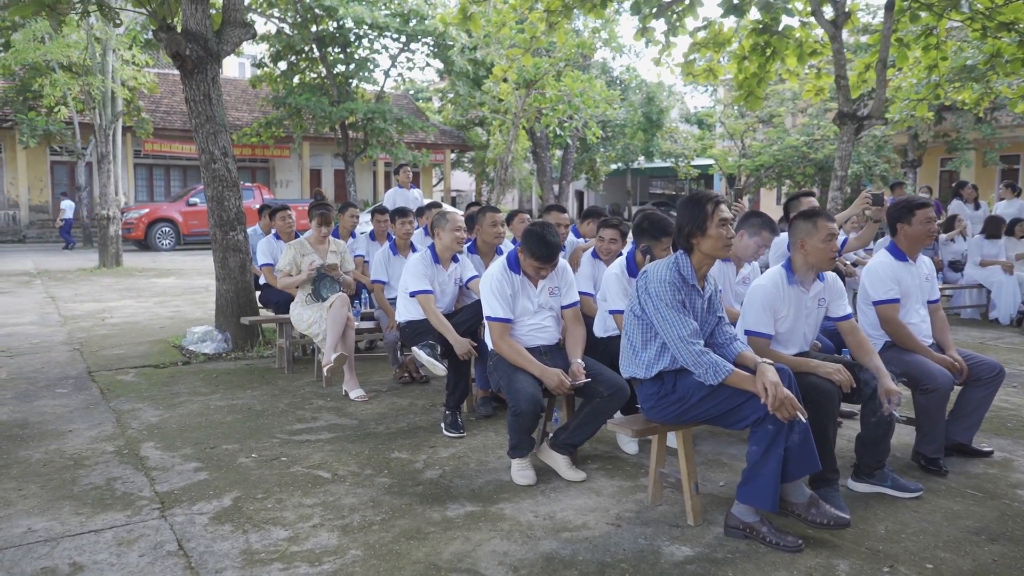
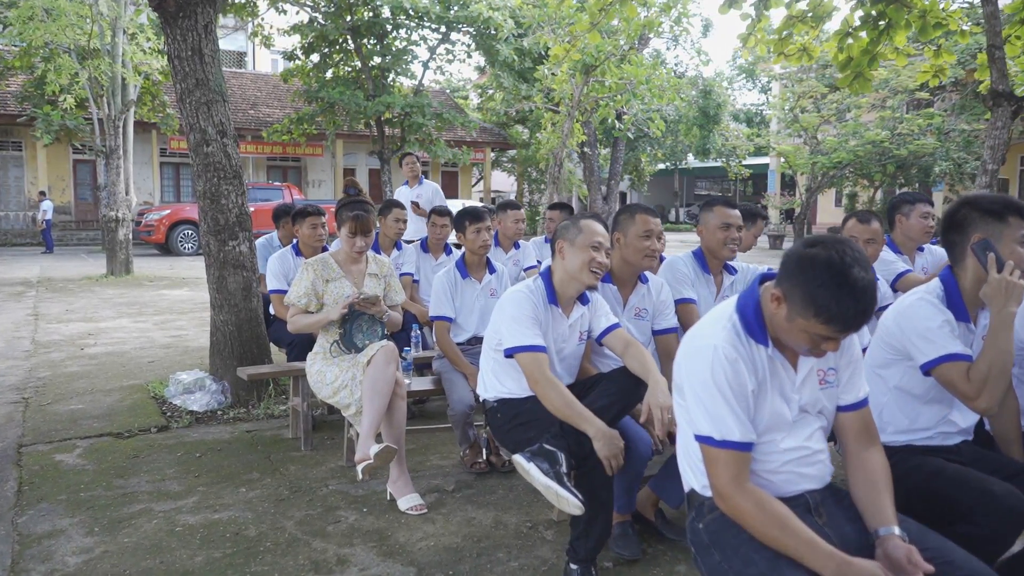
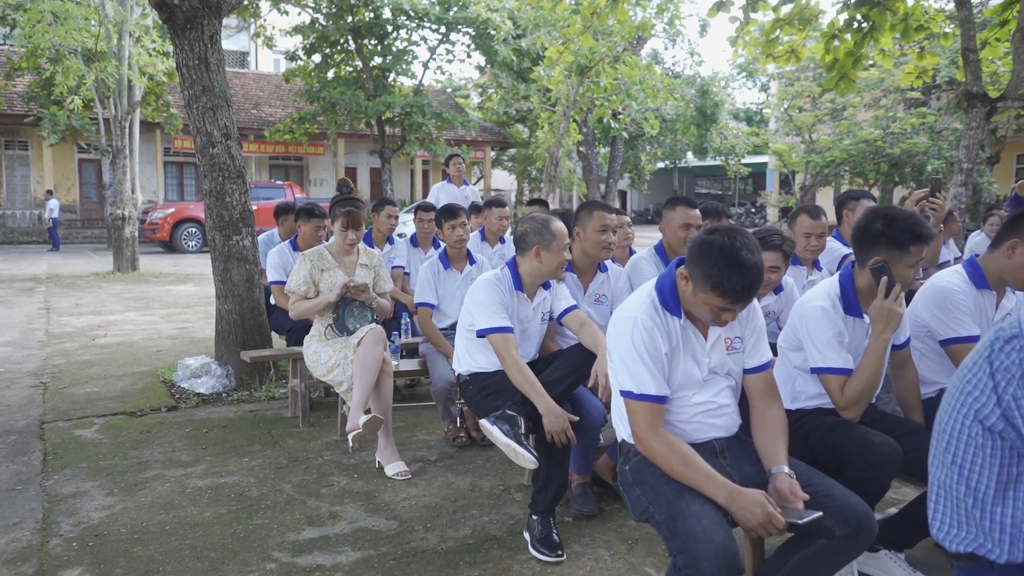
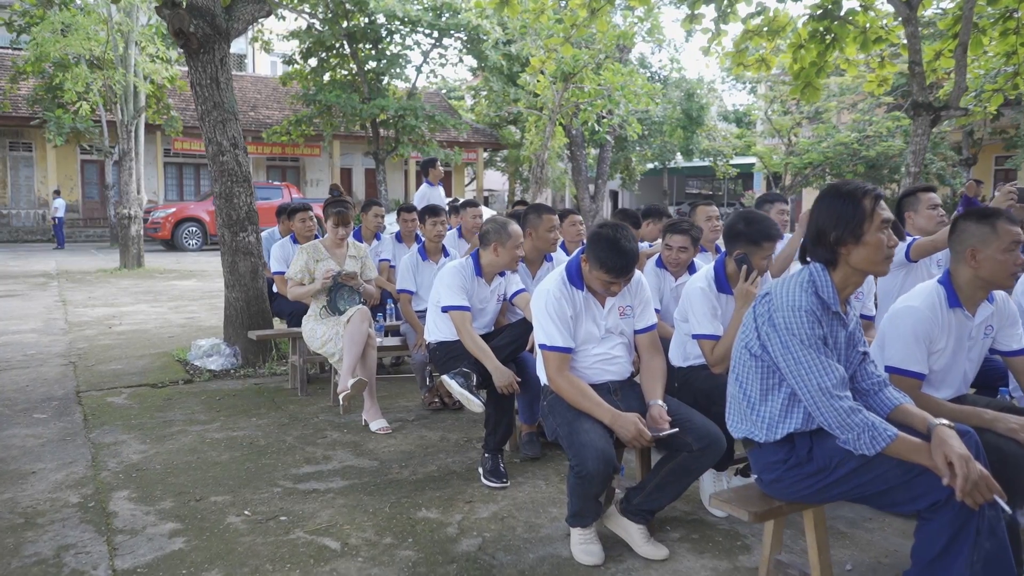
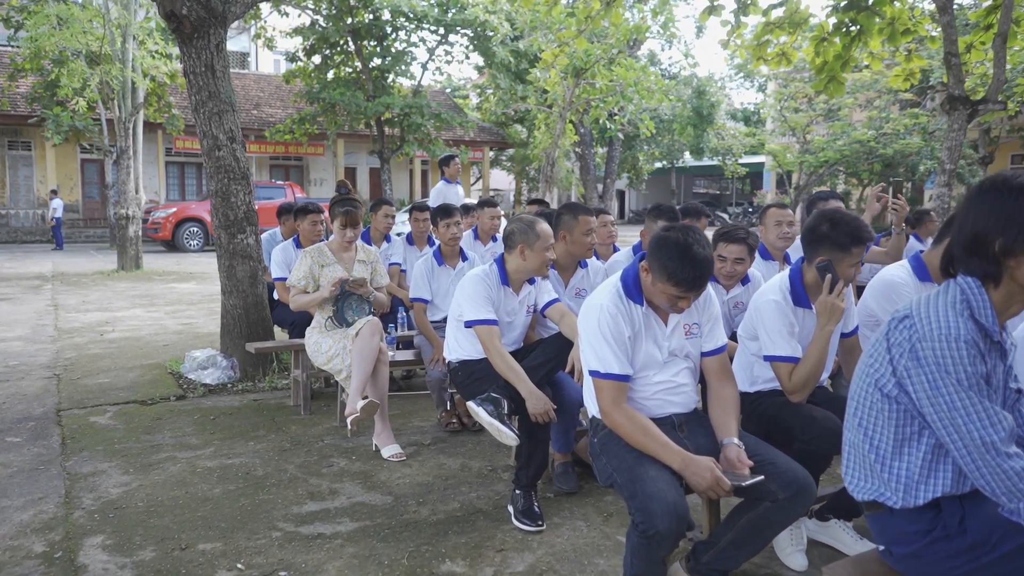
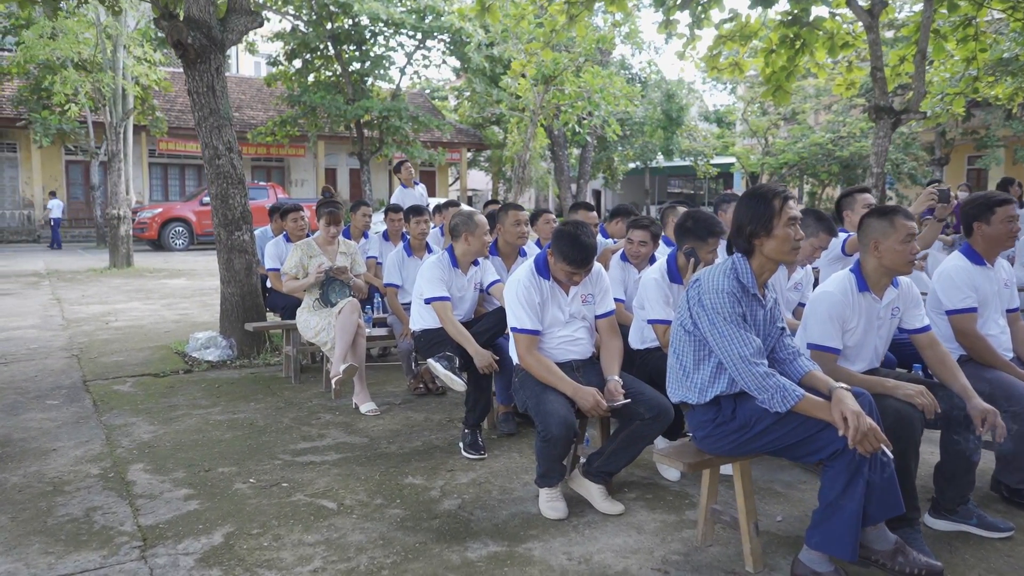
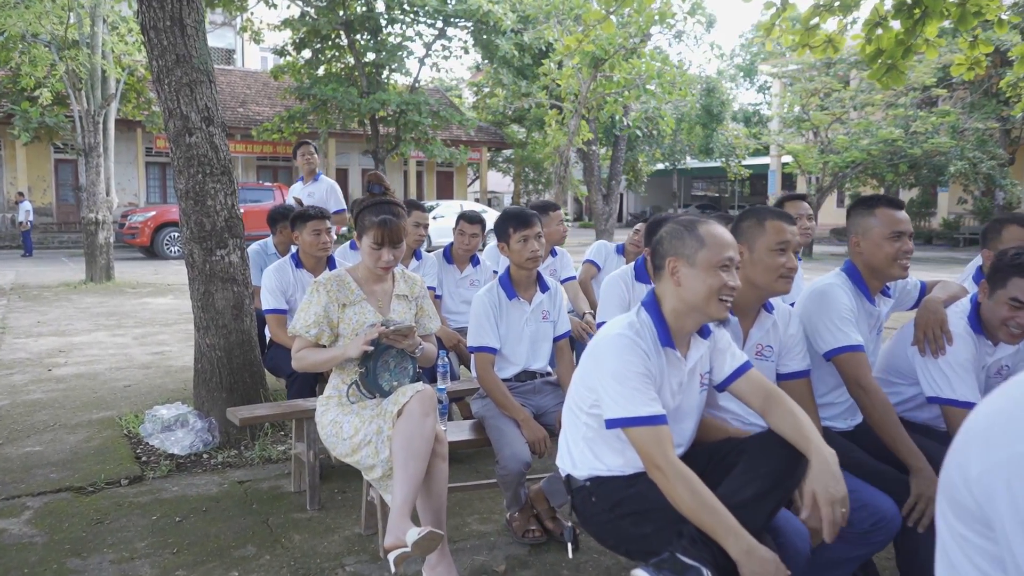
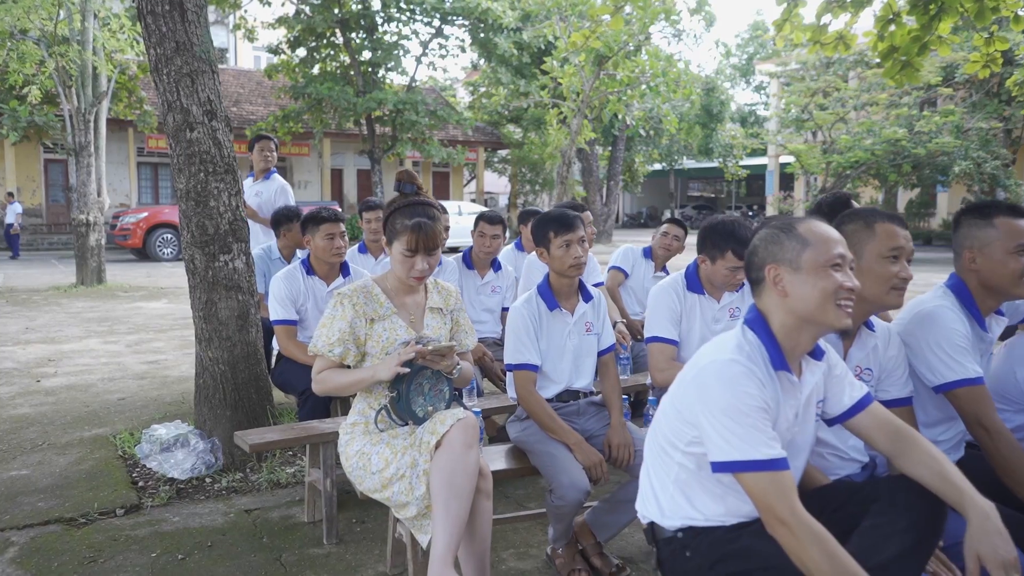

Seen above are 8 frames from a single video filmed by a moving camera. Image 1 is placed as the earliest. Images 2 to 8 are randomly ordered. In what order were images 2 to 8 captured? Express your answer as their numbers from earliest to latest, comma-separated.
6, 4, 5, 3, 2, 7, 8
